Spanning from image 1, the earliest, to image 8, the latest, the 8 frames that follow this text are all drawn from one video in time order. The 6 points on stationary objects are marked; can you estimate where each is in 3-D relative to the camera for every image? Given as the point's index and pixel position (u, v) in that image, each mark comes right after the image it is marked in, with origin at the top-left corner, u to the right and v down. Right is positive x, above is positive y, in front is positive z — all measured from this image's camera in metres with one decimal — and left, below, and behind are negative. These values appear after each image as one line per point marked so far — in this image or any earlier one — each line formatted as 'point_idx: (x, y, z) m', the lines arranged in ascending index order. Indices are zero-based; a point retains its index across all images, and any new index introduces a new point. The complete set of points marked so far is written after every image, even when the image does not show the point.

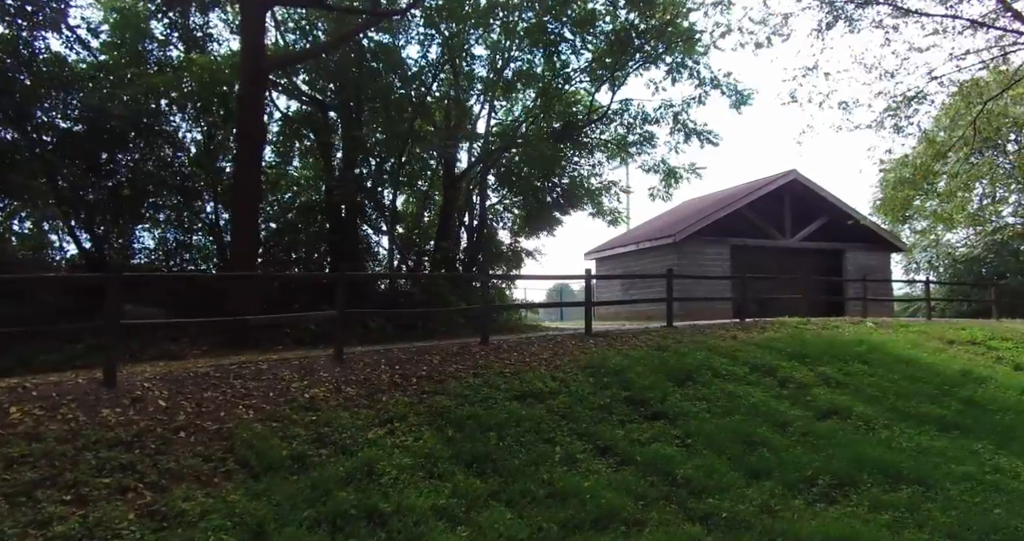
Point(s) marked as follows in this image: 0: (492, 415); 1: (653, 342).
0: (-0.2, -1.2, +5.4) m
1: (+2.0, -1.0, +9.2) m
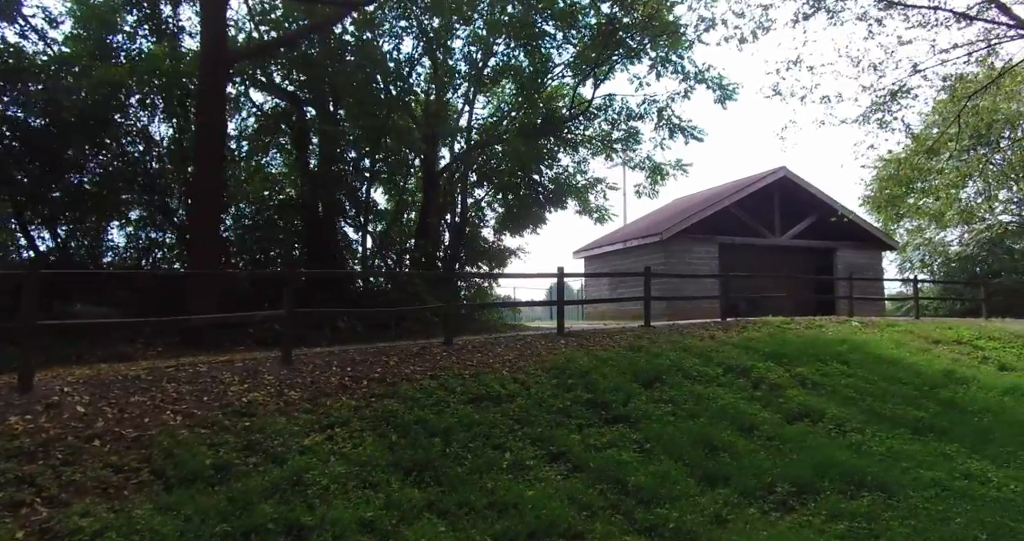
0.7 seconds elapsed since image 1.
0: (-0.6, -1.2, +5.2) m
1: (+1.6, -1.0, +9.0) m
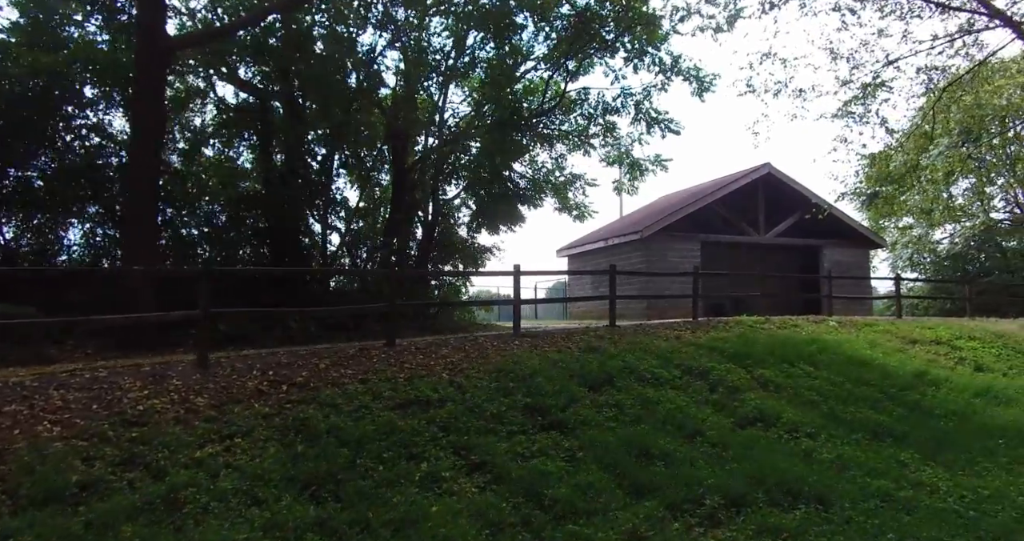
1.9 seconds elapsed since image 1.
0: (-1.2, -1.2, +4.9) m
1: (+0.9, -1.0, +8.7) m
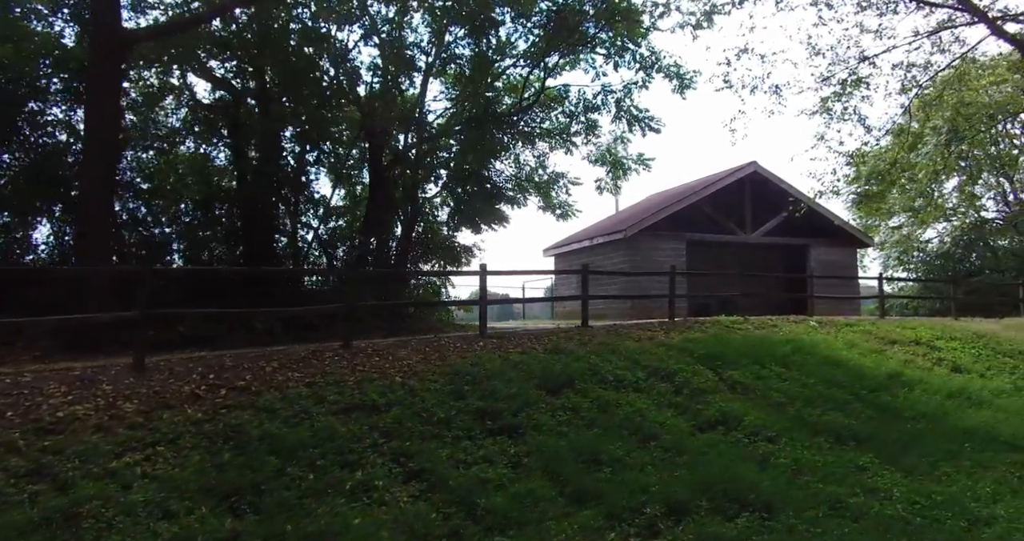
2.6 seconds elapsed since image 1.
0: (-1.6, -1.2, +4.7) m
1: (+0.5, -1.0, +8.5) m
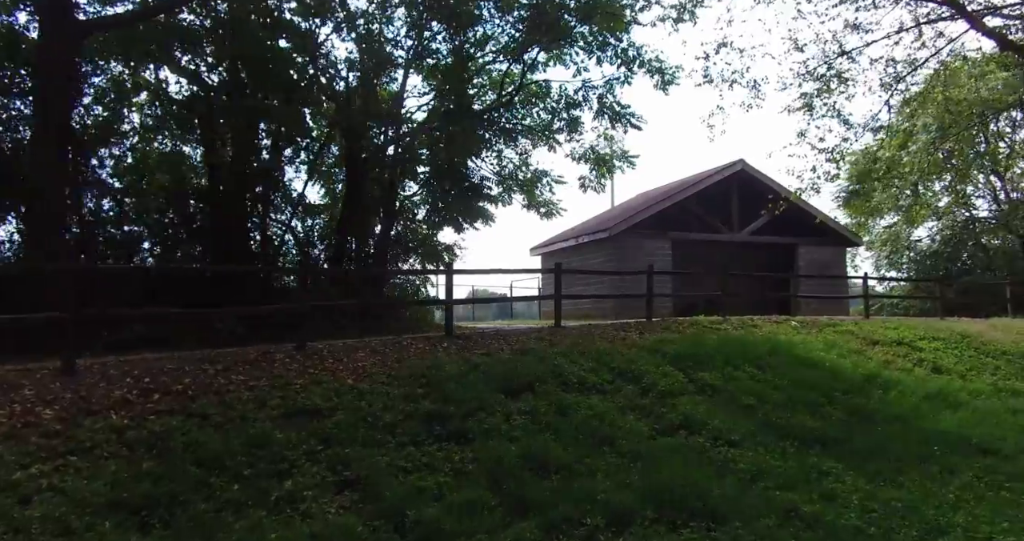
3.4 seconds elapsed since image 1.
0: (-2.0, -1.2, +4.5) m
1: (+0.1, -1.0, +8.3) m
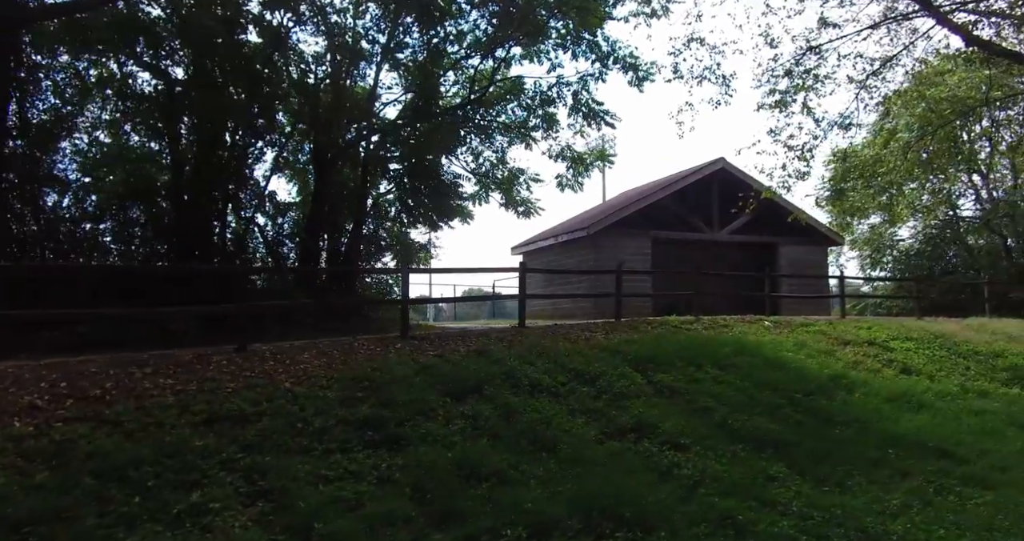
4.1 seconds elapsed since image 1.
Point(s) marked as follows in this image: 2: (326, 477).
0: (-2.5, -1.2, +4.2) m
1: (-0.5, -1.0, +8.1) m
2: (-1.3, -1.4, +4.4) m
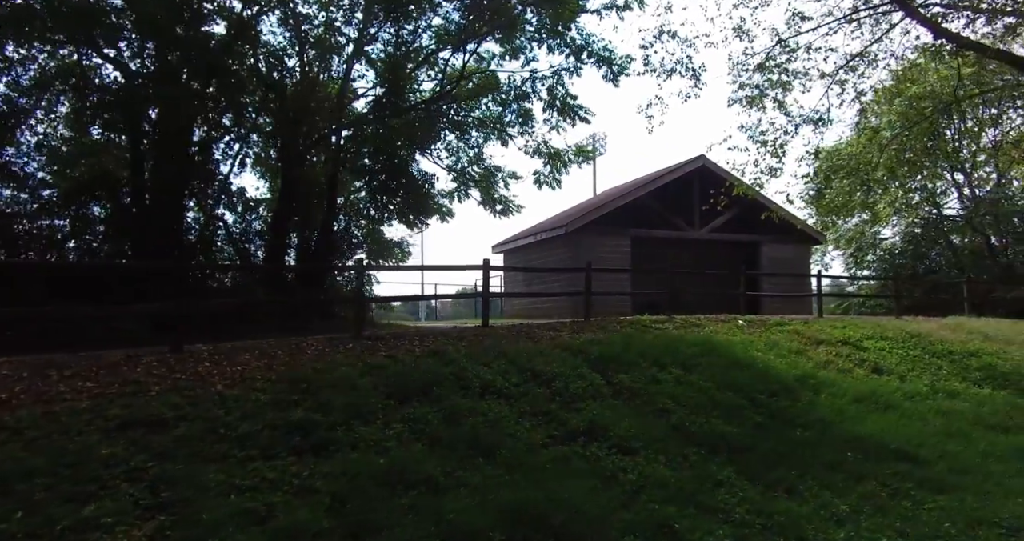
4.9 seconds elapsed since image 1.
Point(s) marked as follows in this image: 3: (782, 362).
0: (-3.0, -1.1, +4.0) m
1: (-1.0, -0.9, +7.9) m
2: (-1.7, -1.4, +4.1) m
3: (+4.1, -1.4, +9.7) m
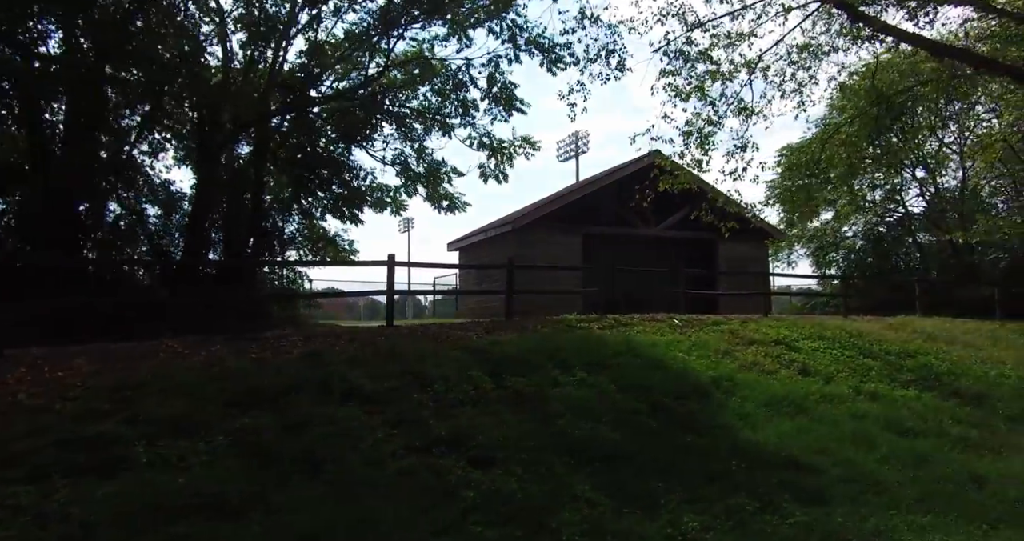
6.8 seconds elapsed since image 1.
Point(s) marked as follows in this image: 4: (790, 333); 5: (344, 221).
0: (-4.1, -1.1, +3.3) m
1: (-2.3, -0.9, +7.3) m
2: (-2.9, -1.3, +3.5) m
3: (+2.8, -1.3, +9.3) m
4: (+5.4, -1.2, +12.5) m
5: (-4.3, +1.3, +16.2) m
